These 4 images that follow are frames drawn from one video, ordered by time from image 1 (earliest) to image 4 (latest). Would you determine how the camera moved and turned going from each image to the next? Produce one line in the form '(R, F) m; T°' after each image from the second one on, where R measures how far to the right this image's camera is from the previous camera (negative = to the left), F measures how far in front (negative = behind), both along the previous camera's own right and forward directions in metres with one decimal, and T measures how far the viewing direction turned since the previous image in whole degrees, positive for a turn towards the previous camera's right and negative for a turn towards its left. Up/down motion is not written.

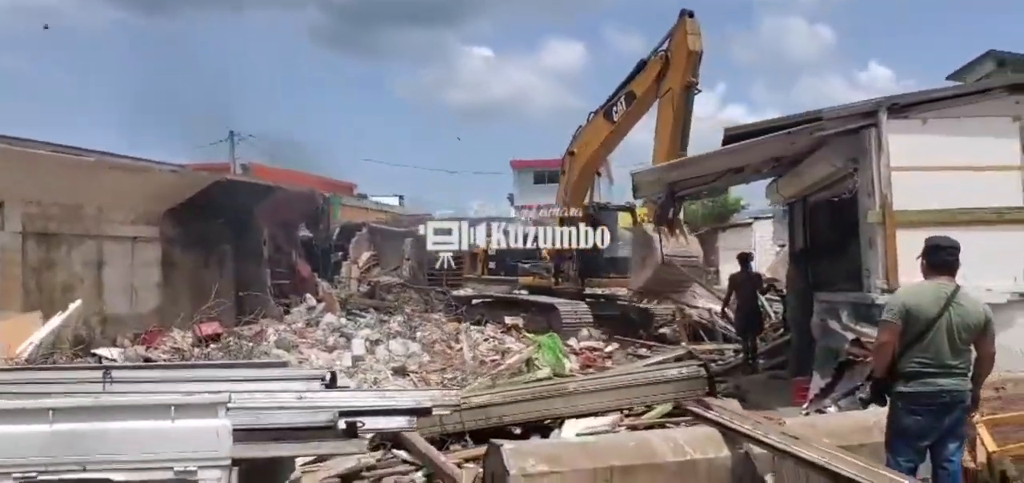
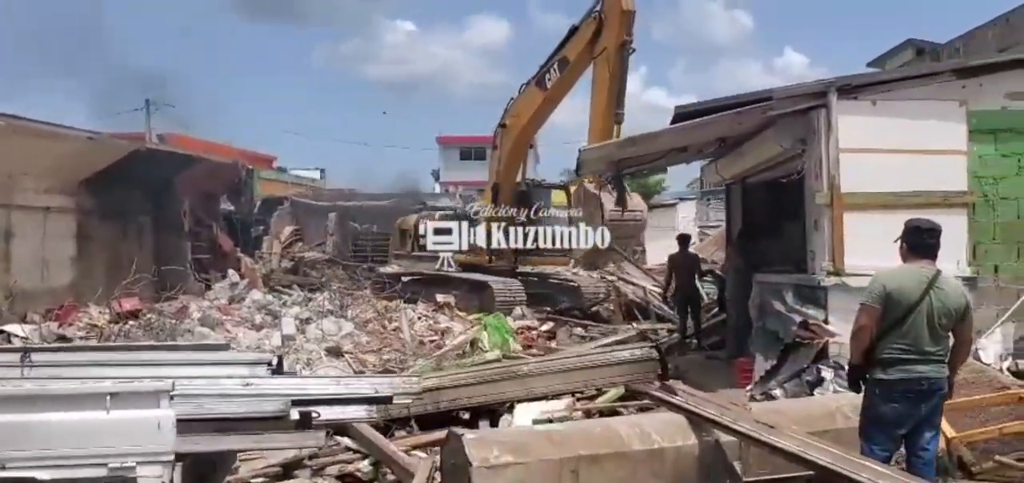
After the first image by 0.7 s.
(-0.2, +0.3) m; +5°
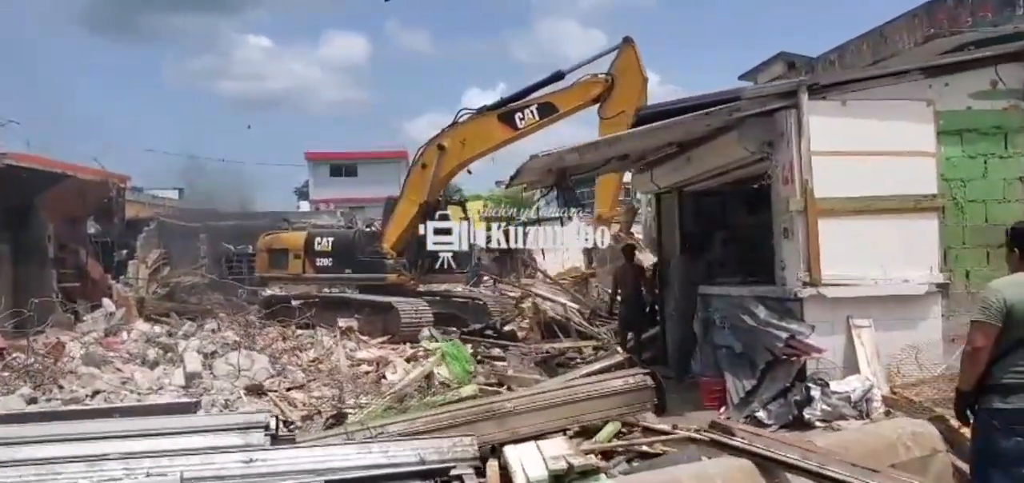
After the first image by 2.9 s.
(-0.7, +0.9) m; +8°
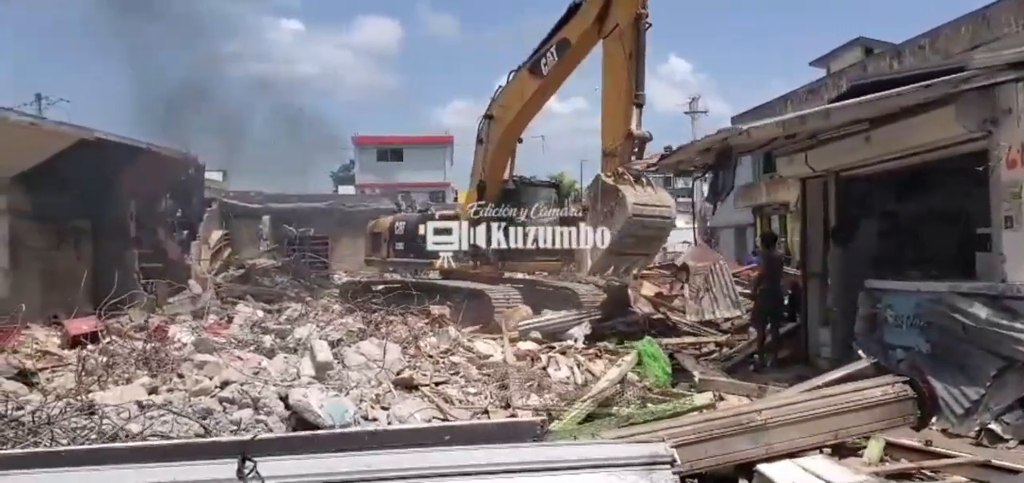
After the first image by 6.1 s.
(-1.1, +0.8) m; -2°
